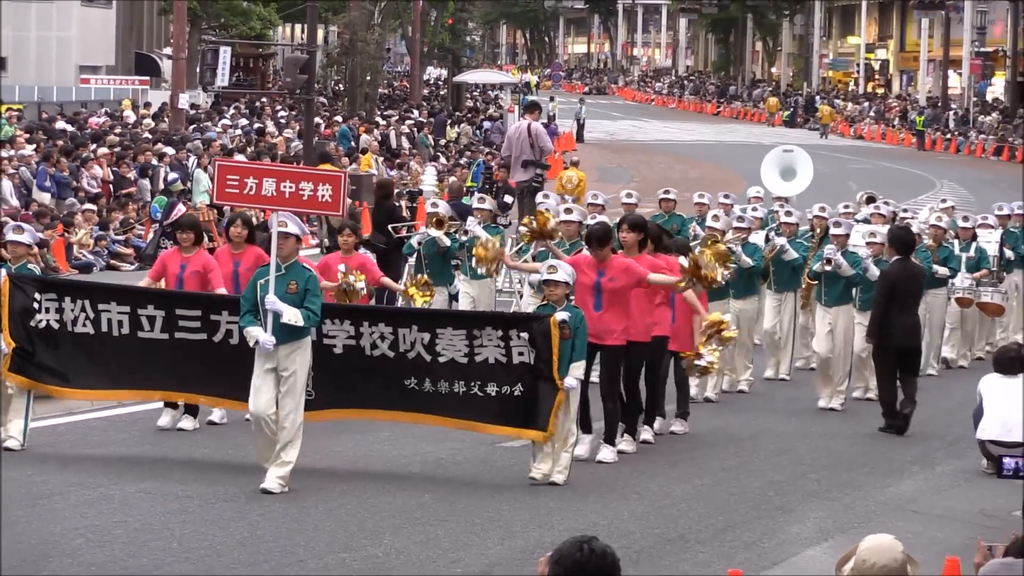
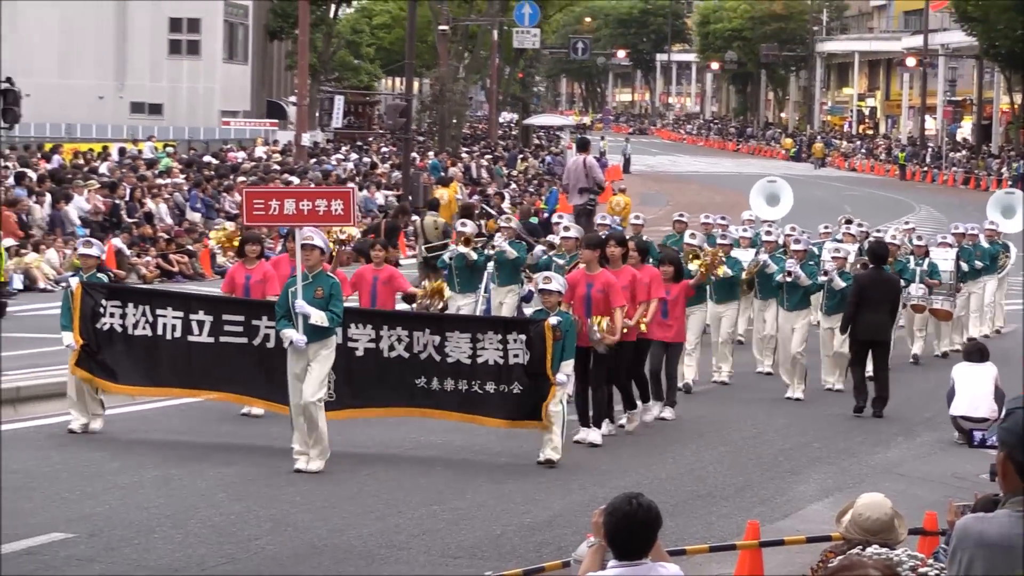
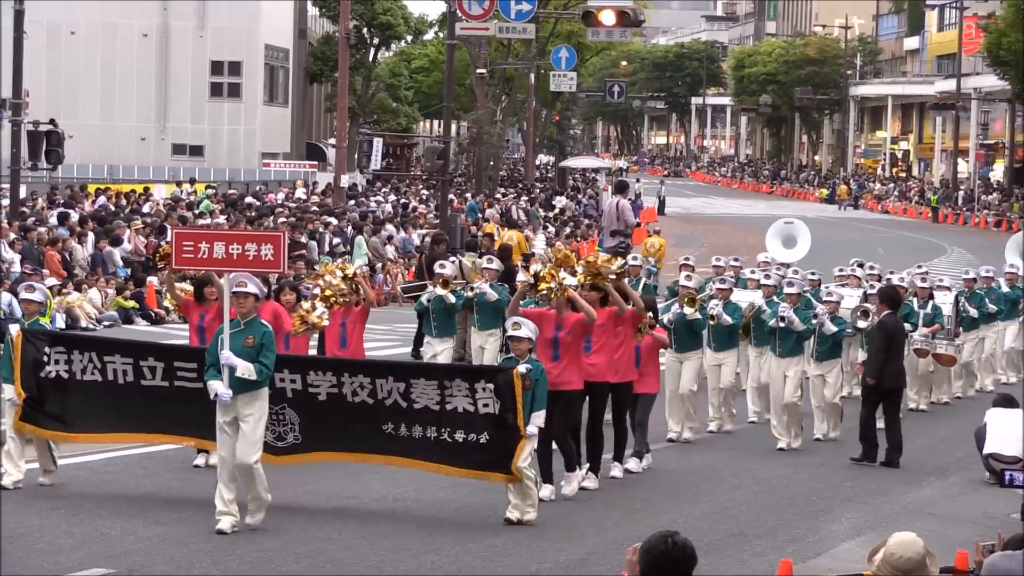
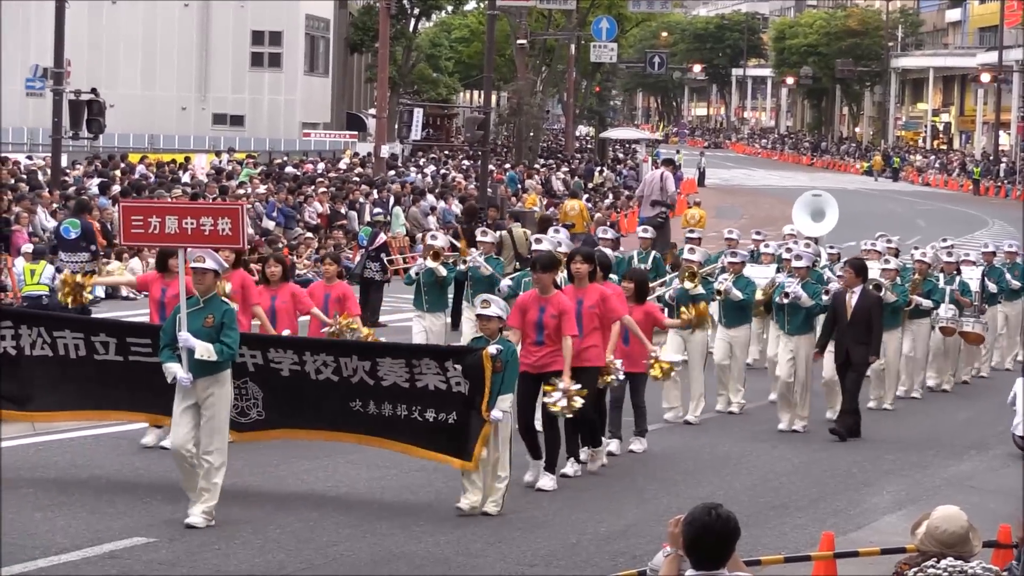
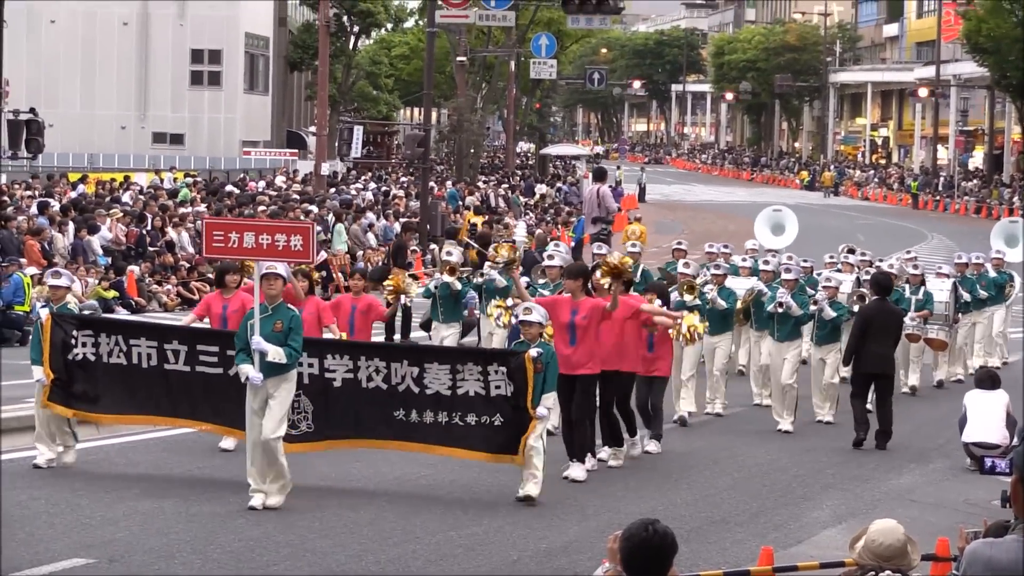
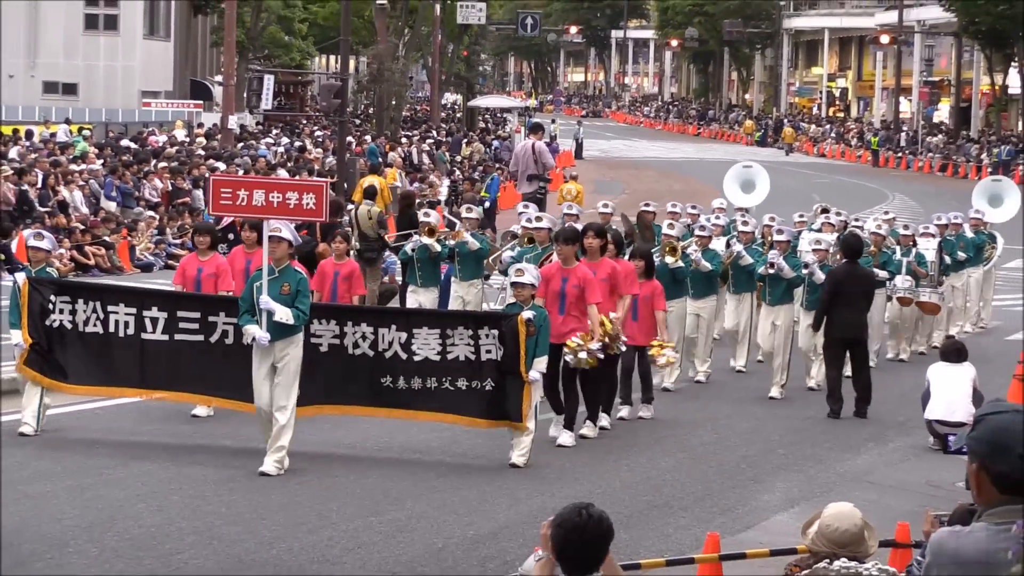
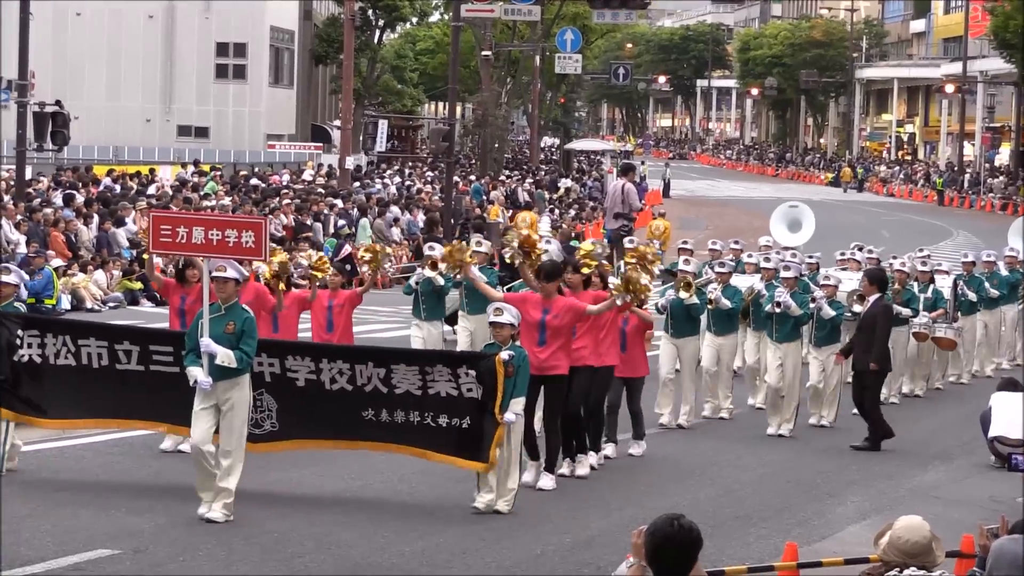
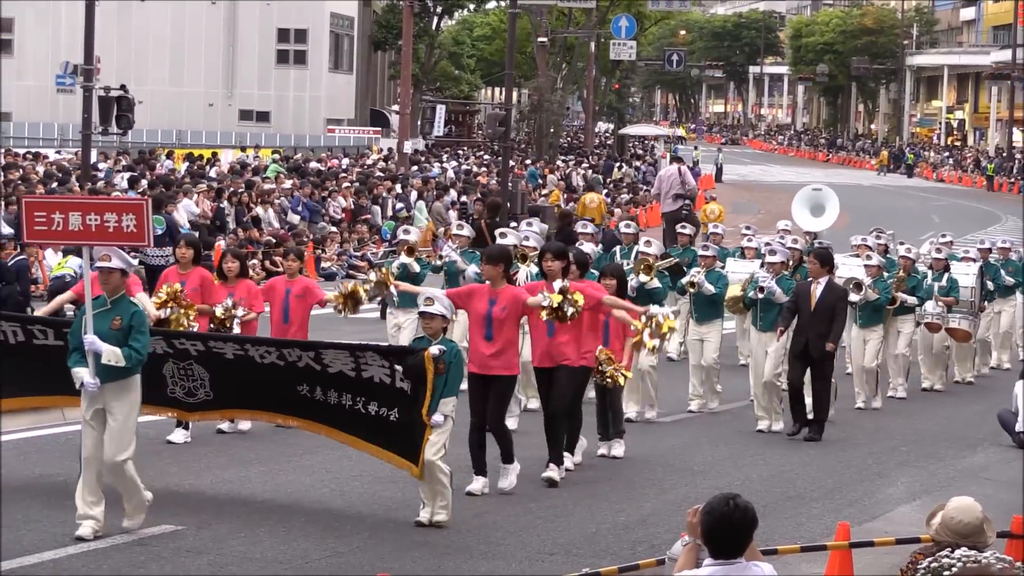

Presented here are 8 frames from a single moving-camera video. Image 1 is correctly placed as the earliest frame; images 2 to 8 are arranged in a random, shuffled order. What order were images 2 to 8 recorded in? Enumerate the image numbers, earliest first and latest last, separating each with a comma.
6, 2, 5, 3, 7, 4, 8
